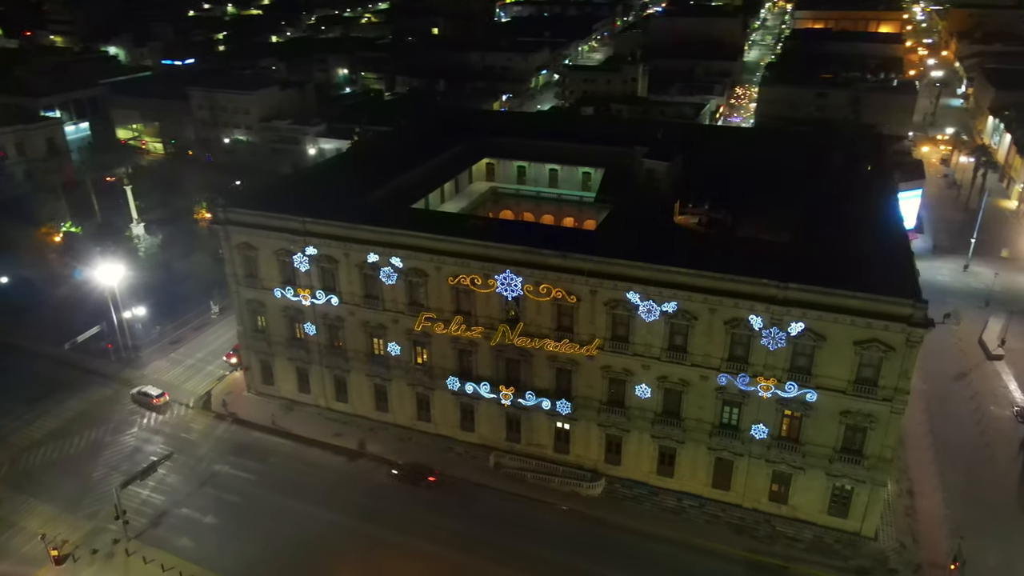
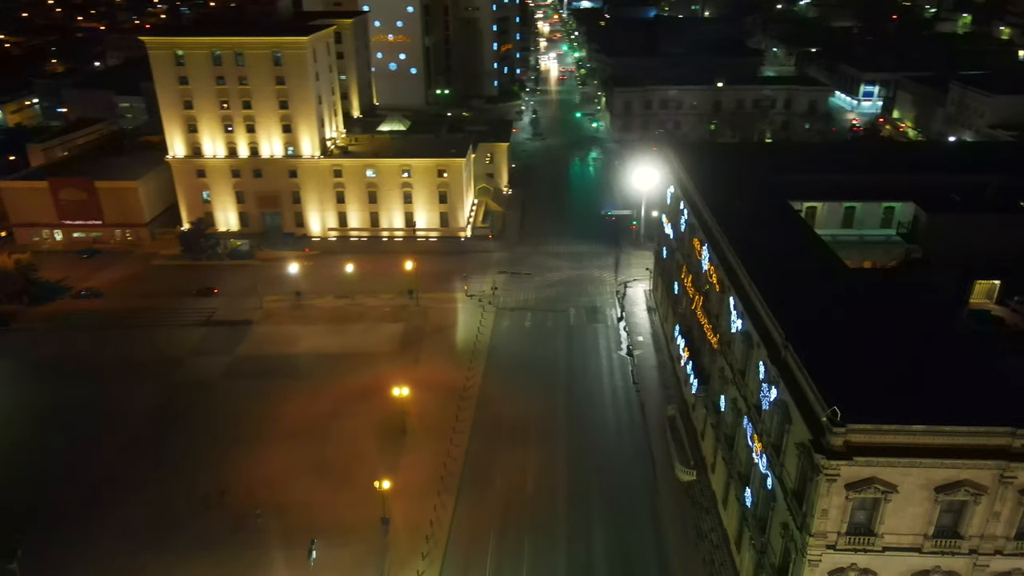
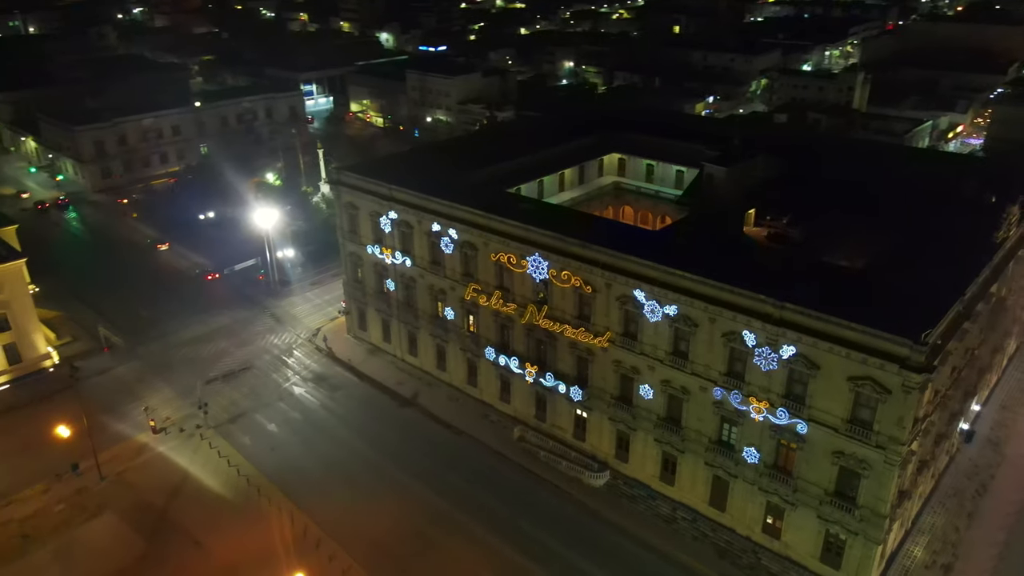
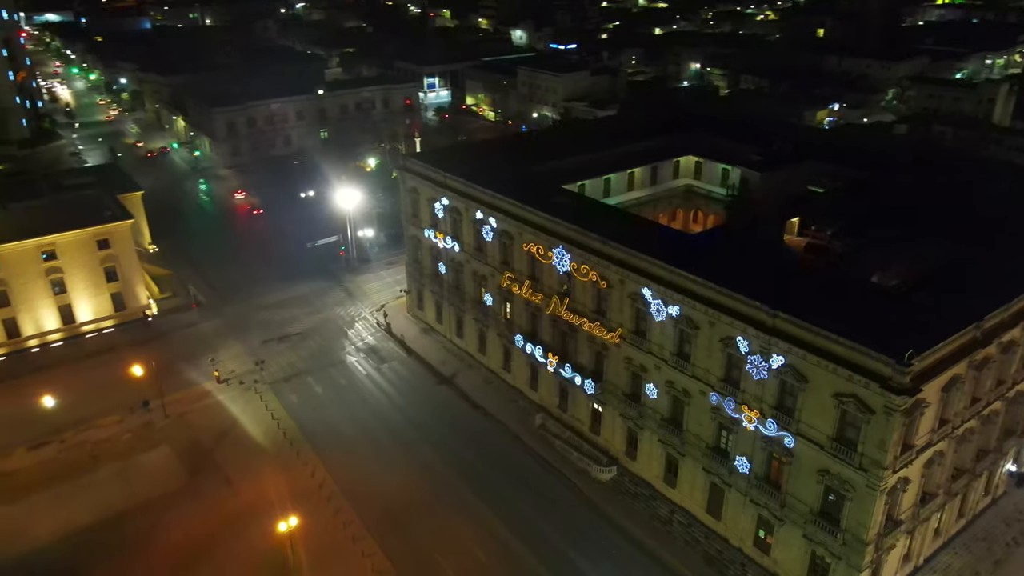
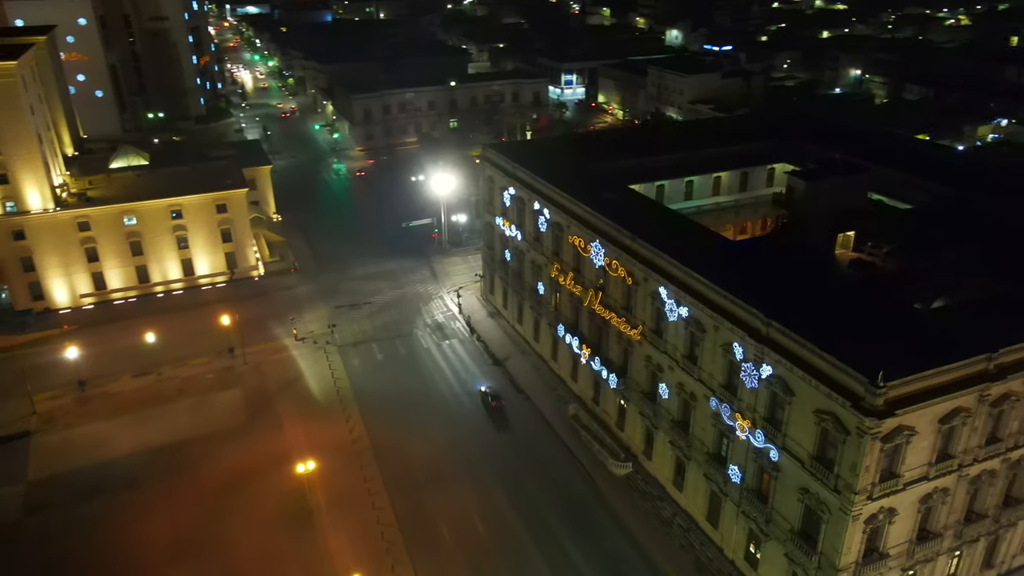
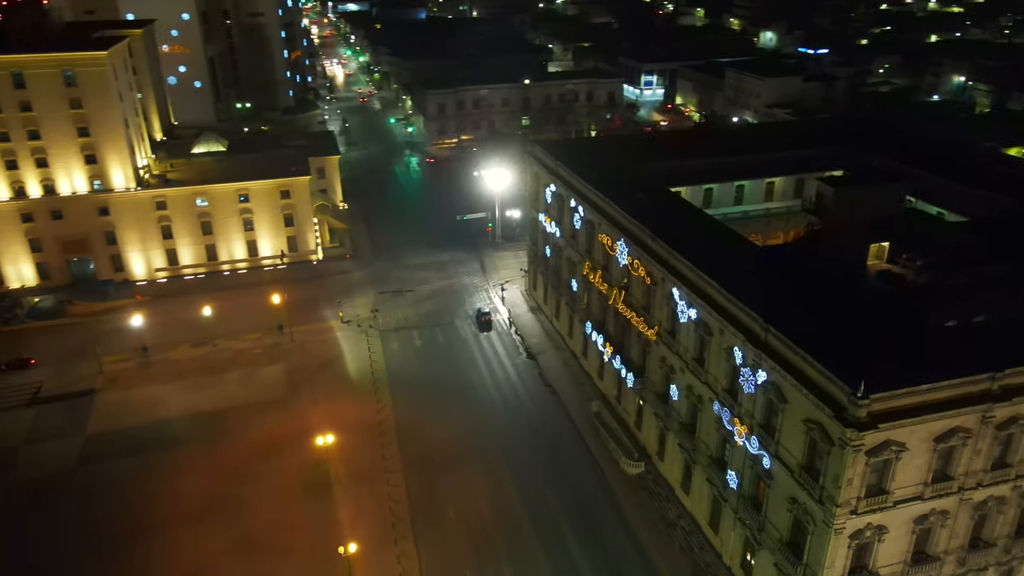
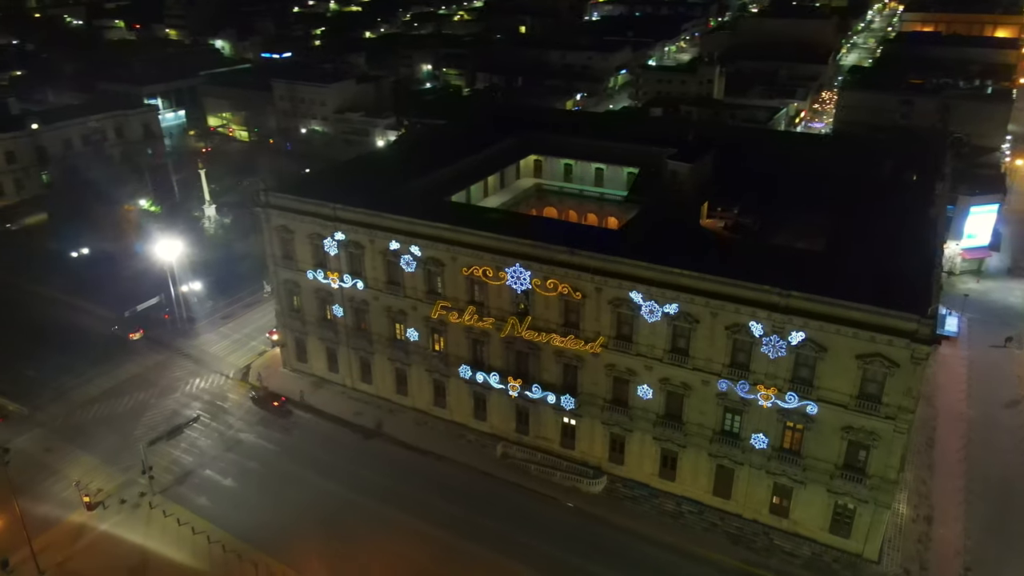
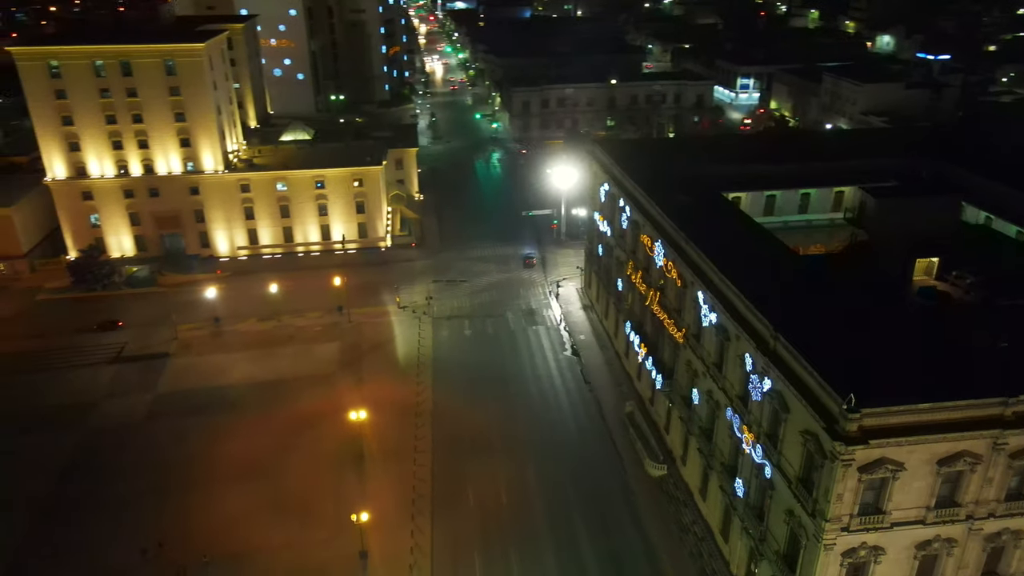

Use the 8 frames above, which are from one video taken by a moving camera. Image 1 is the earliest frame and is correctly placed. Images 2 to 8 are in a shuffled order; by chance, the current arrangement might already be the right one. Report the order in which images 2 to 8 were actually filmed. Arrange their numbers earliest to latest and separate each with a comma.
7, 3, 4, 5, 6, 8, 2
